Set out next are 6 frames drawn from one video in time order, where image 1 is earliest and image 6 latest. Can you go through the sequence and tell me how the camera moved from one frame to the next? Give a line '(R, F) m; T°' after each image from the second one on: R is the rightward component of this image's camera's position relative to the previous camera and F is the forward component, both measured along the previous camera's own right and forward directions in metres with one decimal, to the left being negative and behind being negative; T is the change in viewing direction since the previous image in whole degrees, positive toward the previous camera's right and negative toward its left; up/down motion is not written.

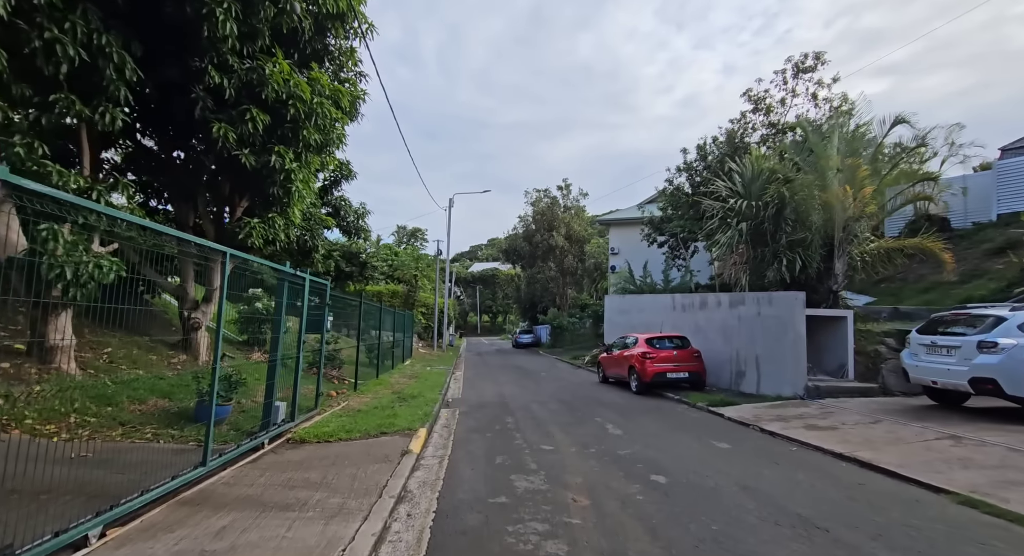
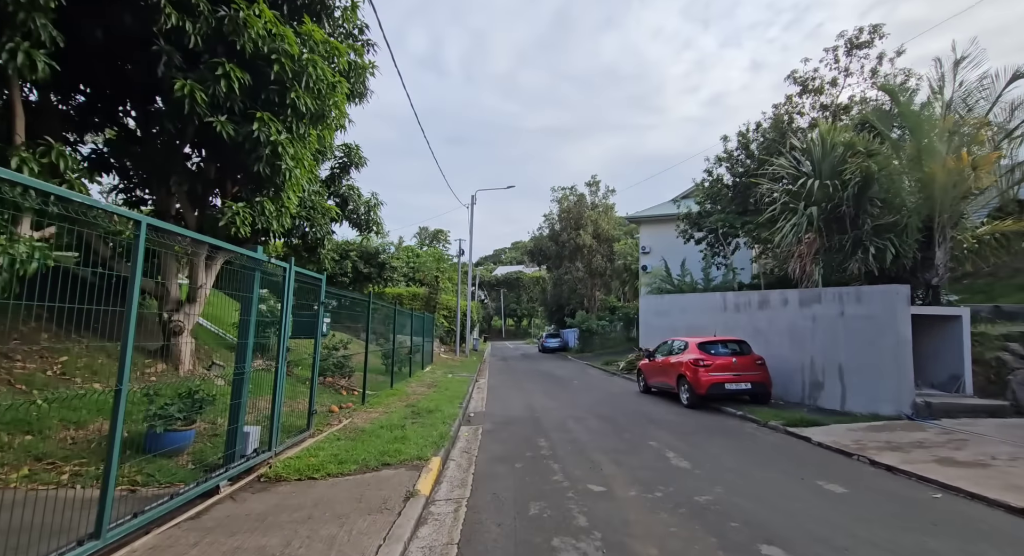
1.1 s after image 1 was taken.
(-0.1, +1.4) m; -3°
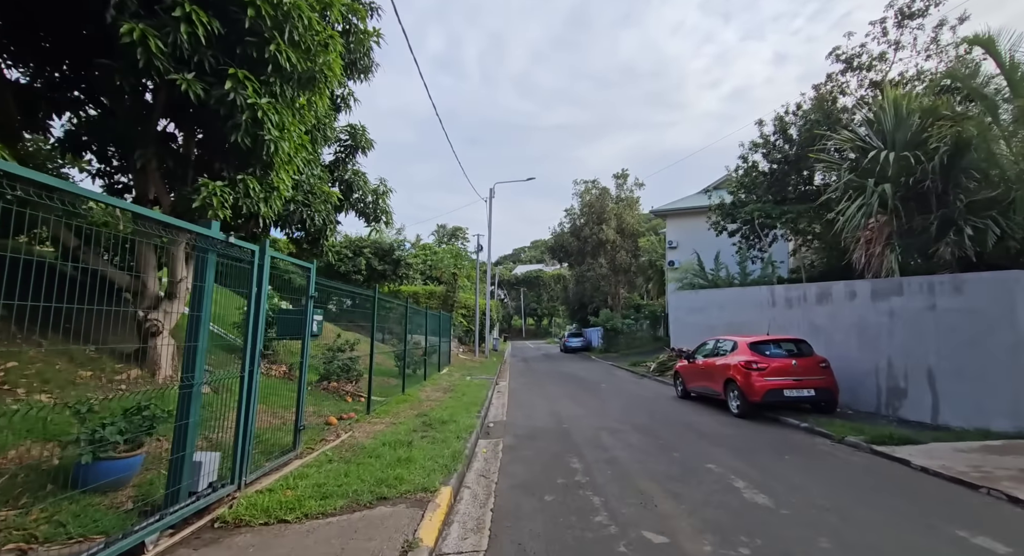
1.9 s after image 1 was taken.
(-0.1, +1.1) m; -2°
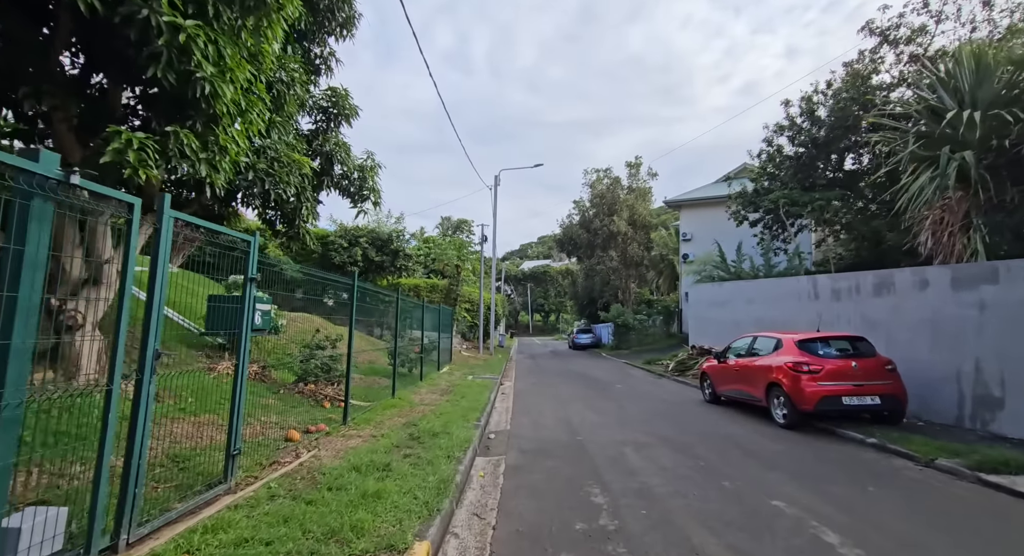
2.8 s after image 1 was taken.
(0.0, +1.3) m; -1°
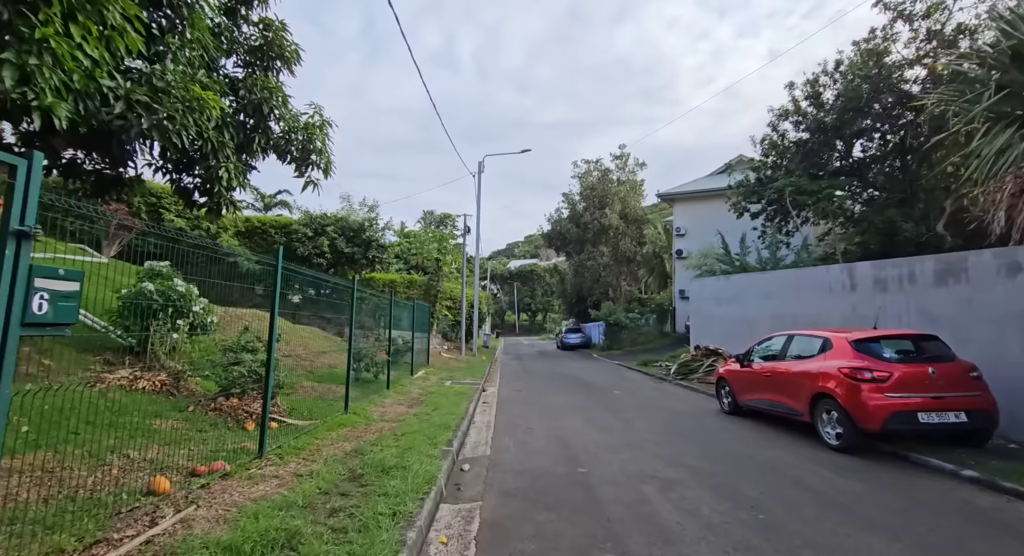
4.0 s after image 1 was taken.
(+0.1, +1.7) m; +2°
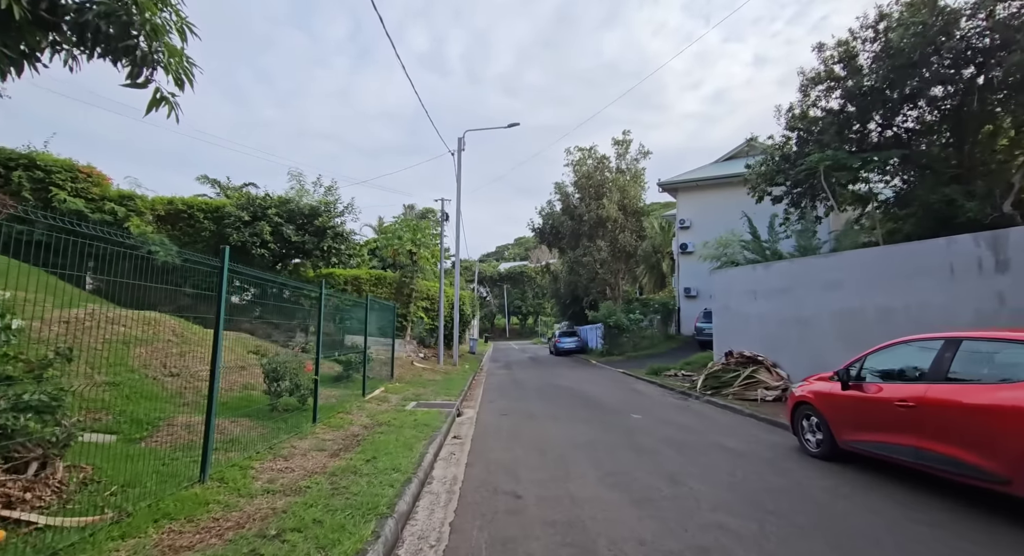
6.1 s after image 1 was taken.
(+0.2, +3.0) m; +1°
